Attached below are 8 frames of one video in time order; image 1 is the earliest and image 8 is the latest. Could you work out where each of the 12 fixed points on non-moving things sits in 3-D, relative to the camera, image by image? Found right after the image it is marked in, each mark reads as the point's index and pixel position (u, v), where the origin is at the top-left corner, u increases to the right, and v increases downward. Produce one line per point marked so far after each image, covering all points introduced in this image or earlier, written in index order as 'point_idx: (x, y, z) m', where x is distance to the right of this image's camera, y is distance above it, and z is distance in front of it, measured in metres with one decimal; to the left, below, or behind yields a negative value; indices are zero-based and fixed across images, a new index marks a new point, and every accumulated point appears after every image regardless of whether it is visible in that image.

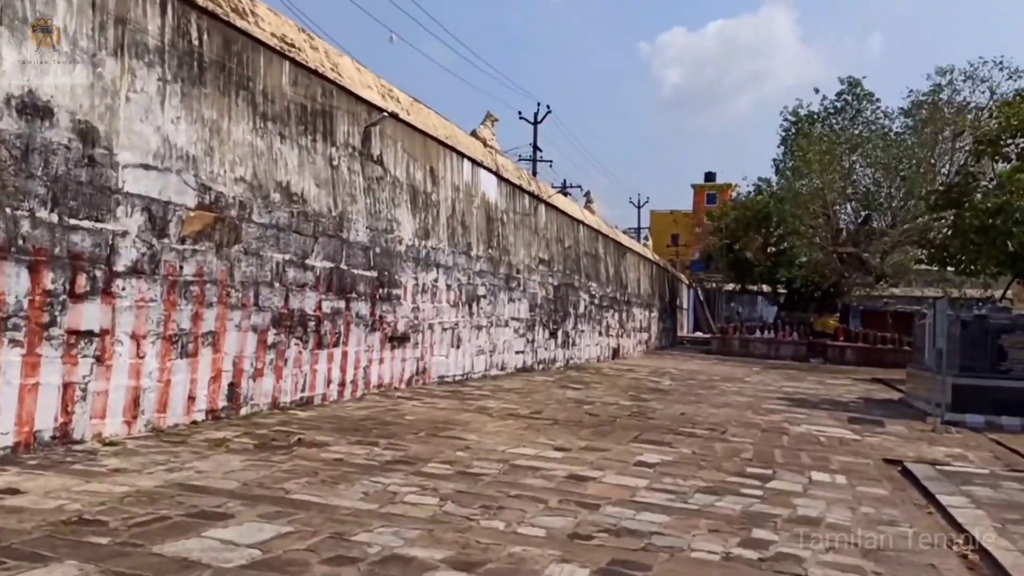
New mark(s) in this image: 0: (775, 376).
0: (+4.9, -1.7, +20.1) m
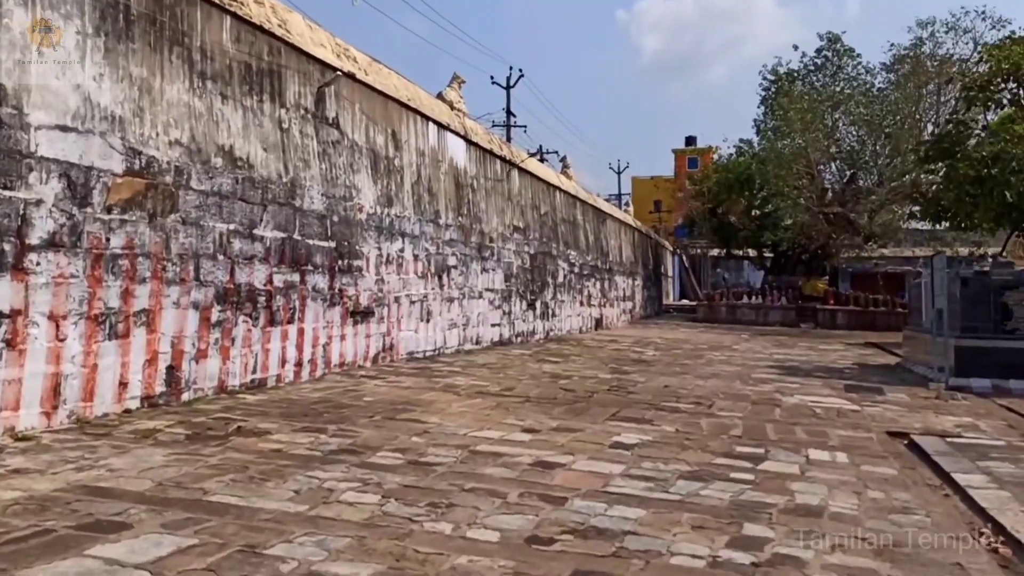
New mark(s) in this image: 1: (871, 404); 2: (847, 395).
0: (+4.6, -1.0, +19.6) m
1: (+2.9, -1.0, +8.6) m
2: (+3.0, -1.0, +9.5) m
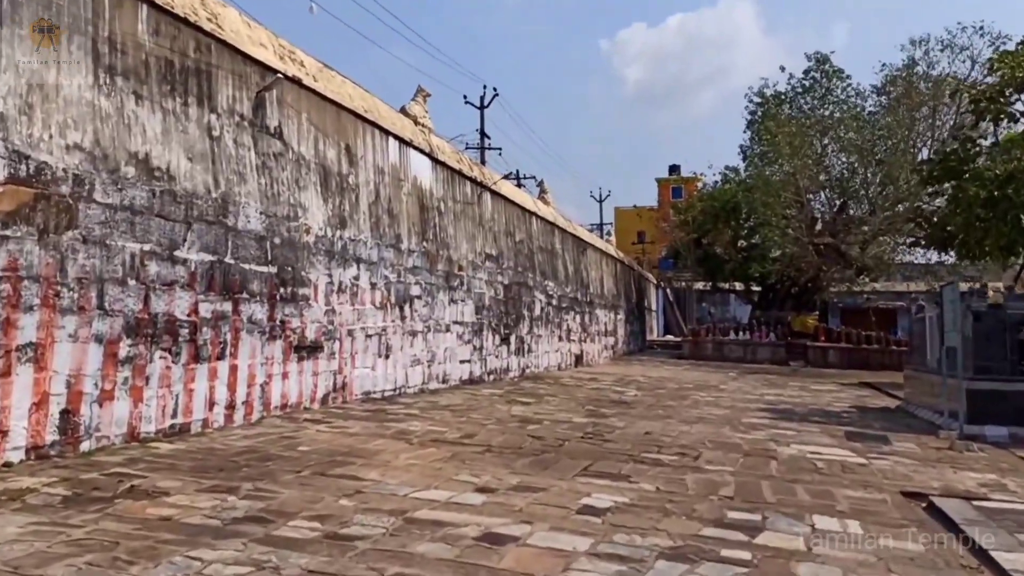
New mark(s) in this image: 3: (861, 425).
0: (+4.2, -1.6, +18.7) m
1: (+2.7, -1.2, +7.8) m
2: (+2.7, -1.3, +8.6) m
3: (+3.5, -1.4, +10.8) m
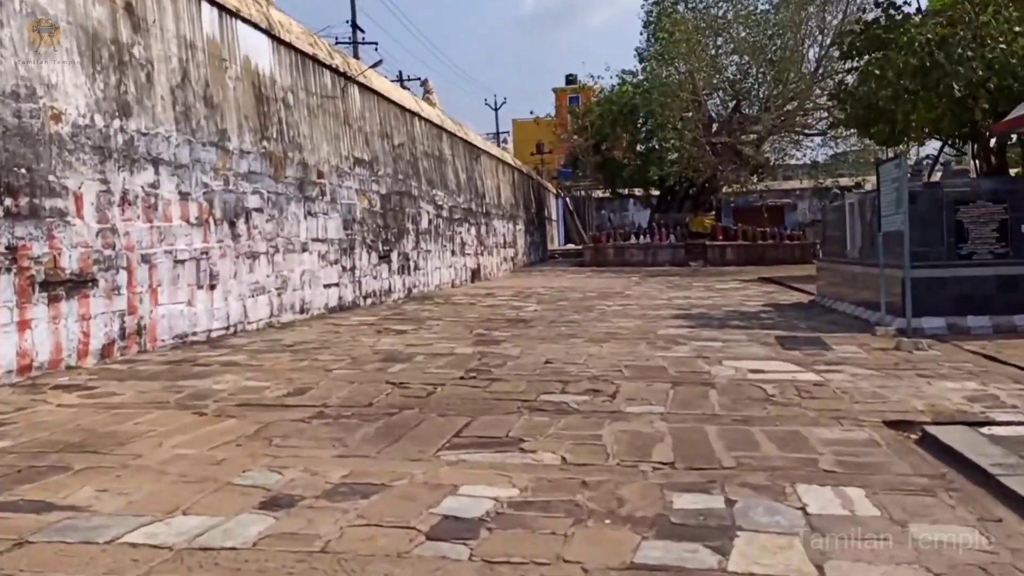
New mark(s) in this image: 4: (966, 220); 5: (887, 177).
0: (+2.4, 0.0, +17.1) m
1: (+1.9, -0.5, +6.0) m
2: (+1.9, -0.4, +6.9) m
3: (+2.5, -0.3, +9.2) m
4: (+3.6, +0.5, +8.3) m
5: (+2.8, +0.8, +7.8) m
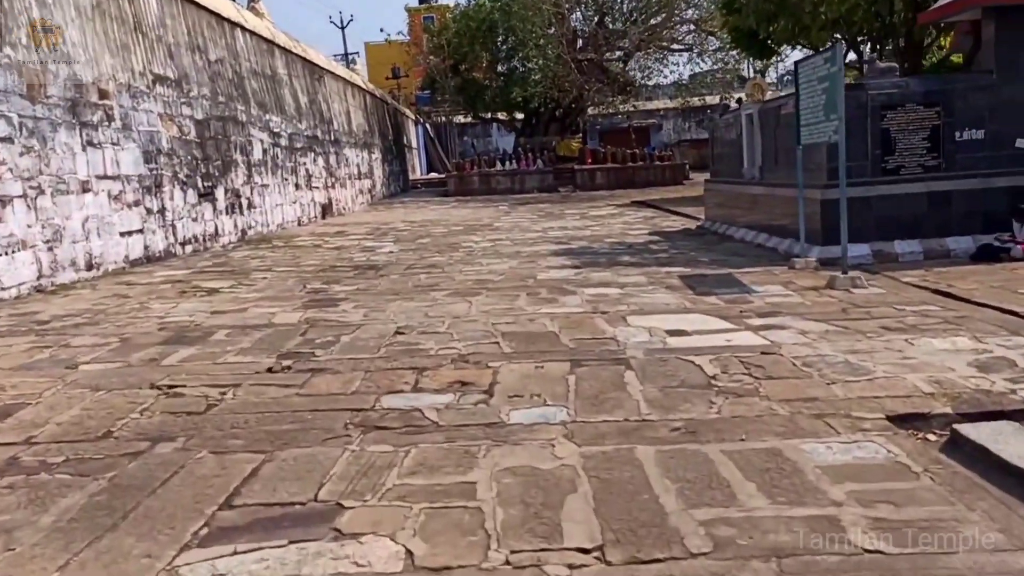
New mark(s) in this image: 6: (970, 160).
0: (+0.3, +1.1, +15.6) m
1: (+1.2, -0.2, +4.6) m
2: (+1.1, -0.1, +5.5) m
3: (+1.4, +0.2, +7.8) m
4: (+2.5, +1.1, +7.0) m
5: (+1.8, +1.3, +6.4) m
6: (+3.0, +0.8, +6.9) m
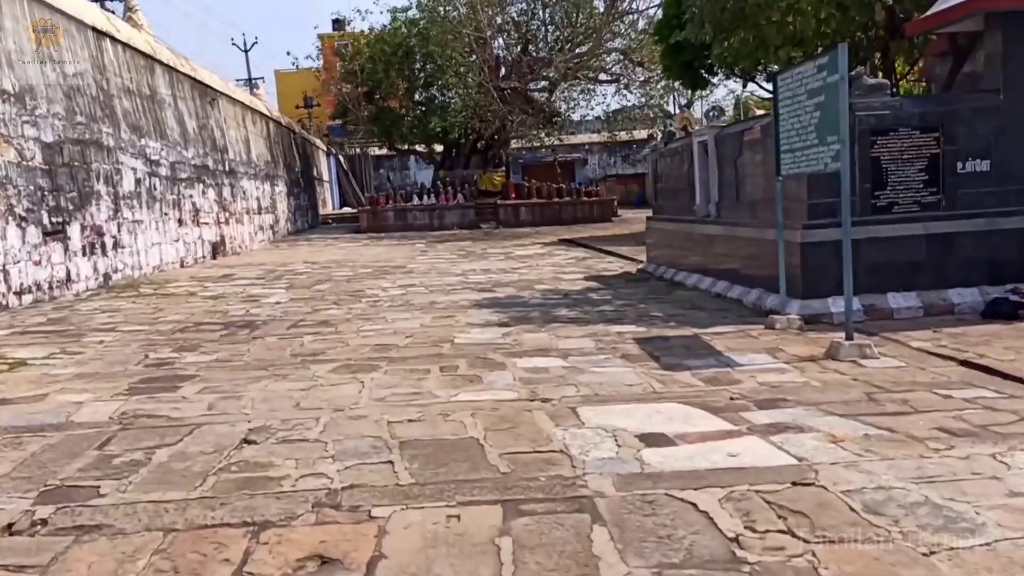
0: (-0.8, +0.5, +14.2) m
1: (+0.9, -0.4, +3.3) m
2: (+0.7, -0.3, +4.1) m
3: (+0.8, -0.2, +6.5) m
4: (+2.1, +0.7, +5.8) m
5: (+1.4, +1.0, +5.1) m
6: (+2.5, +0.5, +5.8) m
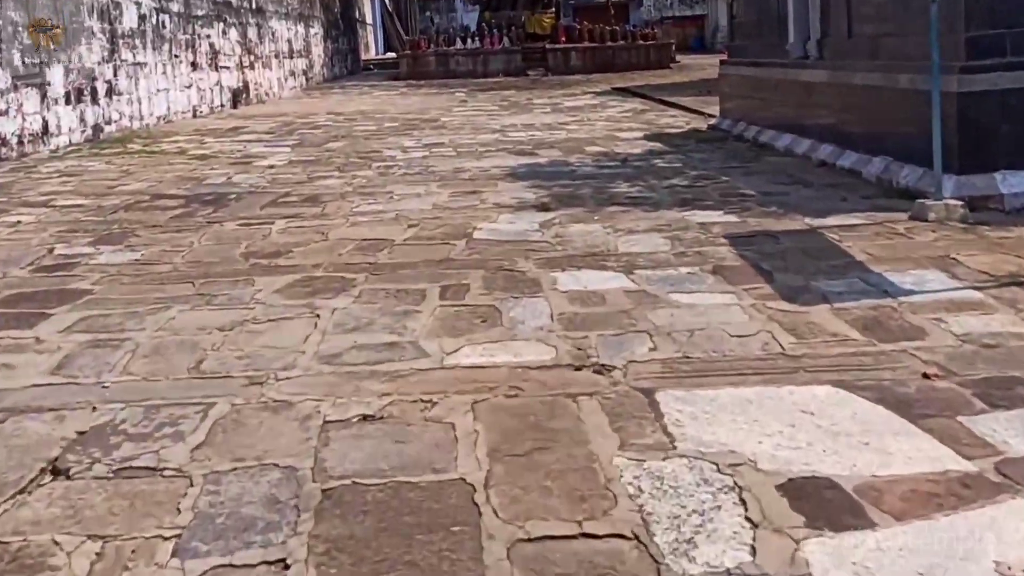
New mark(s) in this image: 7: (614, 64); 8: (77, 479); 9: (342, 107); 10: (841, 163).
0: (-0.2, +2.1, +12.4) m
1: (+0.9, -0.3, +1.7) m
2: (+0.8, -0.1, +2.5) m
3: (+1.0, +0.4, +4.8) m
4: (+2.2, +1.2, +4.0) m
5: (+1.5, +1.3, +3.3) m
6: (+2.7, +1.0, +3.9) m
7: (+1.7, +3.7, +17.5) m
8: (-0.7, -0.3, +1.7) m
9: (-2.1, +2.3, +13.2) m
10: (+1.7, +0.7, +5.7) m
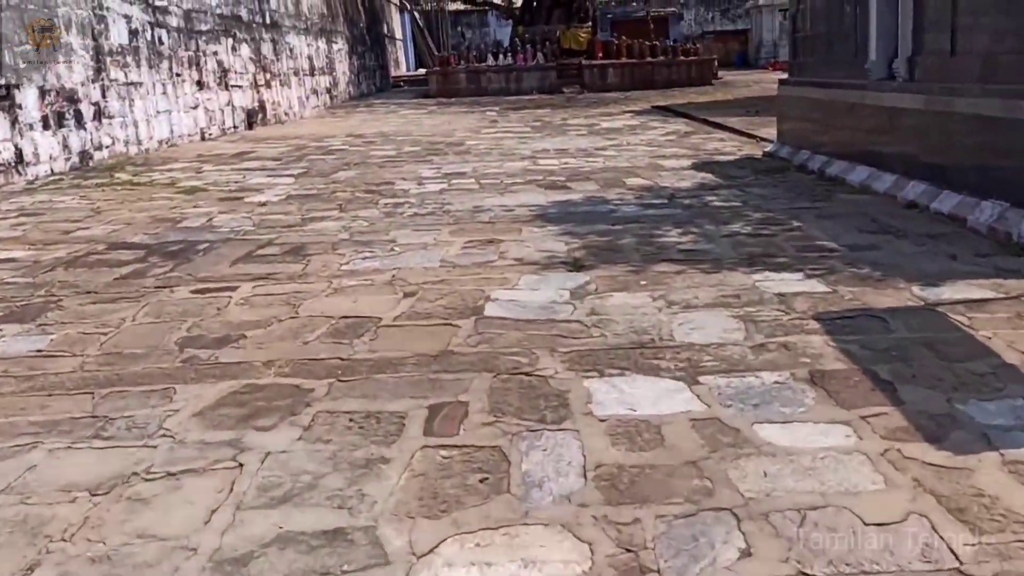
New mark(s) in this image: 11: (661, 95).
0: (+0.1, +1.7, +11.5) m
1: (+0.9, -0.5, +0.7) m
2: (+0.8, -0.3, +1.6) m
3: (+1.1, +0.1, +3.9) m
4: (+2.3, +0.9, +3.0) m
5: (+1.5, +1.1, +2.3) m
6: (+2.8, +0.7, +2.9) m
7: (+2.2, +3.2, +16.6) m
8: (-0.7, -0.5, +0.8) m
9: (-1.7, +1.9, +12.4) m
10: (+1.8, +0.4, +4.7) m
11: (+2.2, +2.7, +15.1) m
